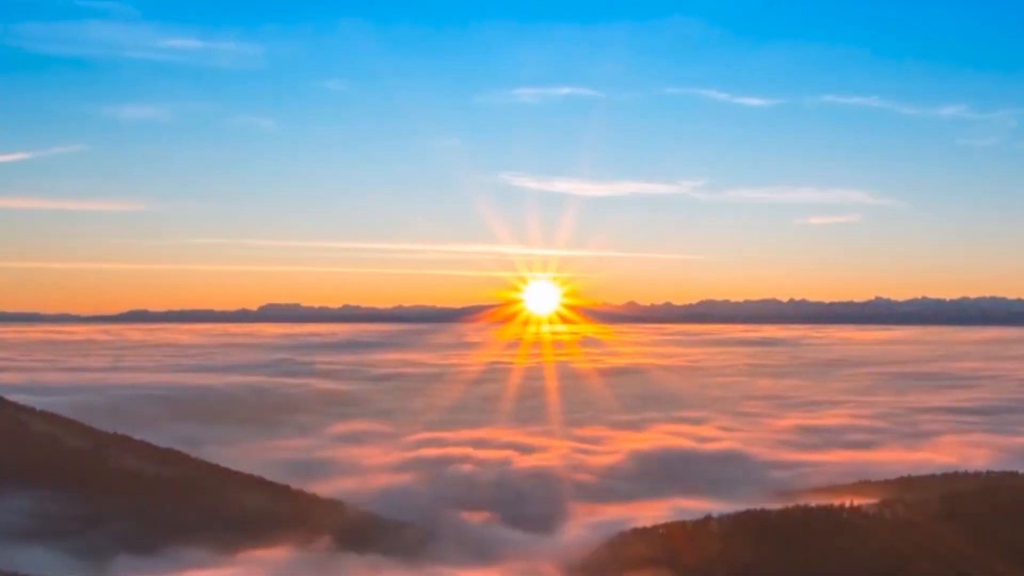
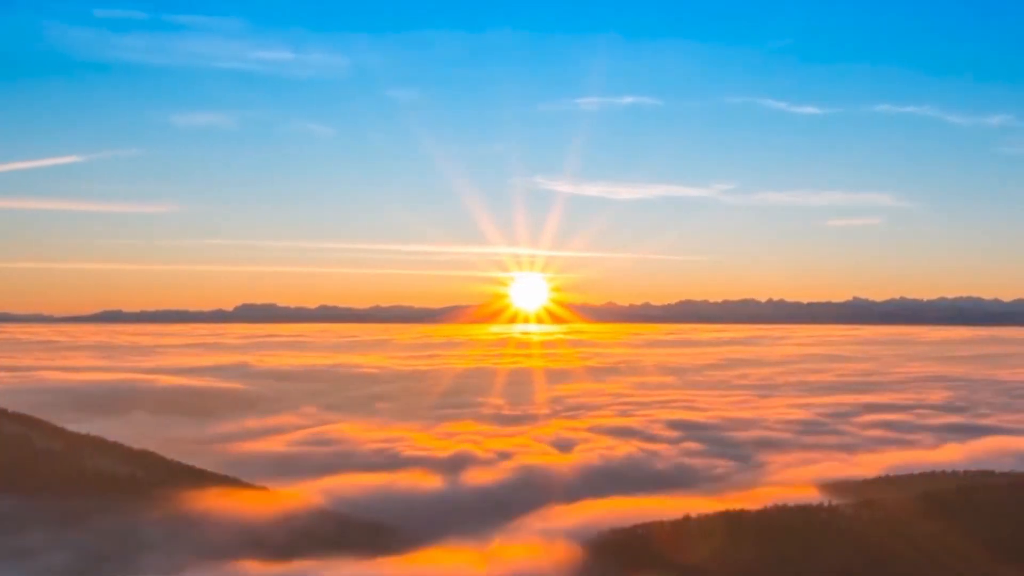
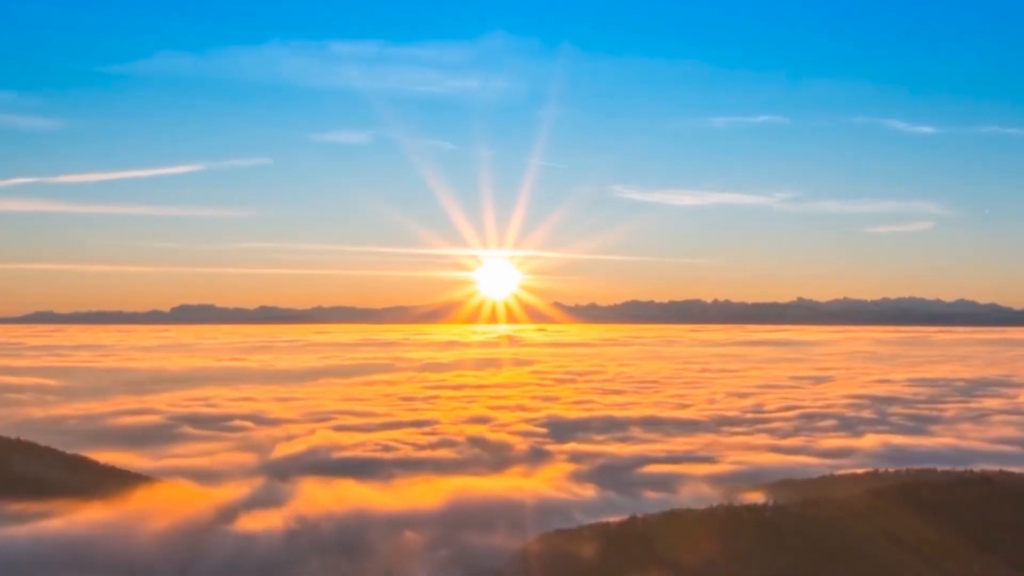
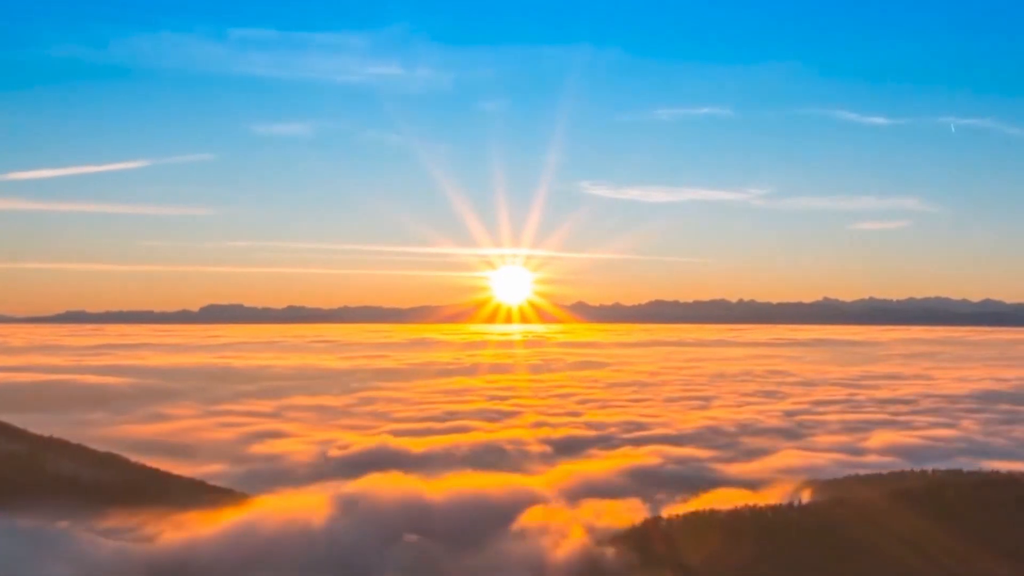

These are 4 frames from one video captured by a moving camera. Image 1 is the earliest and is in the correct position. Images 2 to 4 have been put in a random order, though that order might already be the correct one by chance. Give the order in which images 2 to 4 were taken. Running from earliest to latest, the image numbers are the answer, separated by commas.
2, 4, 3
